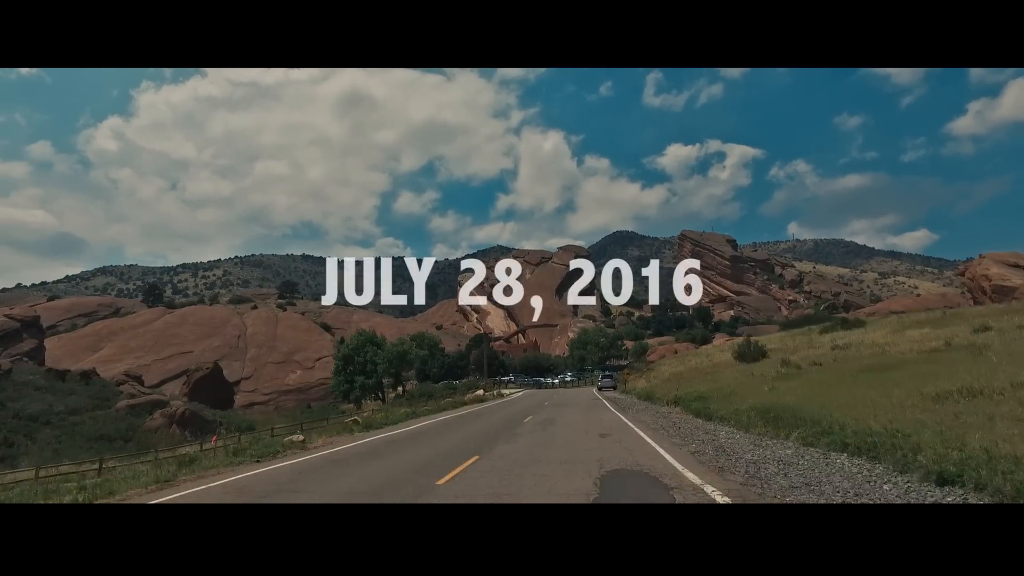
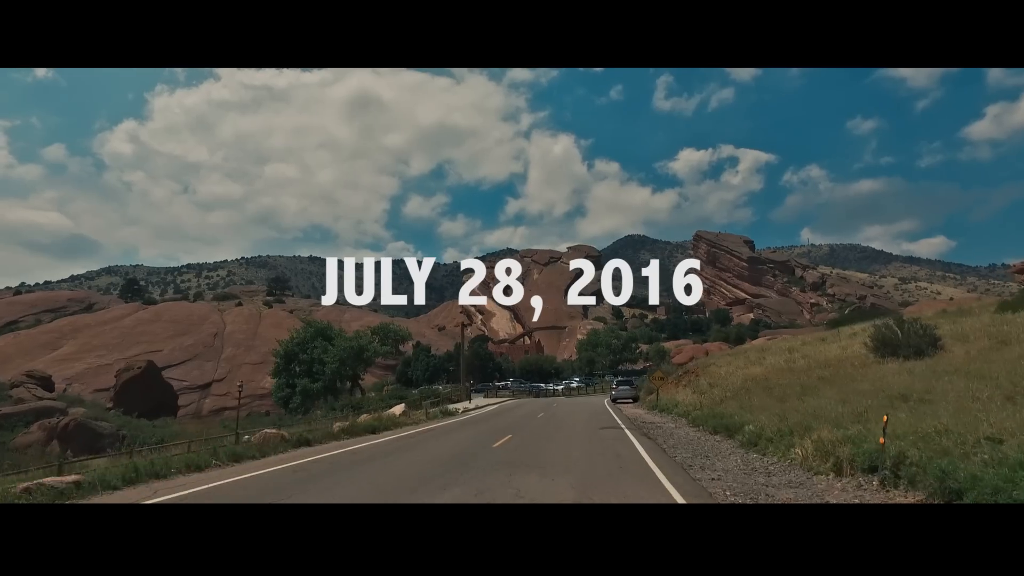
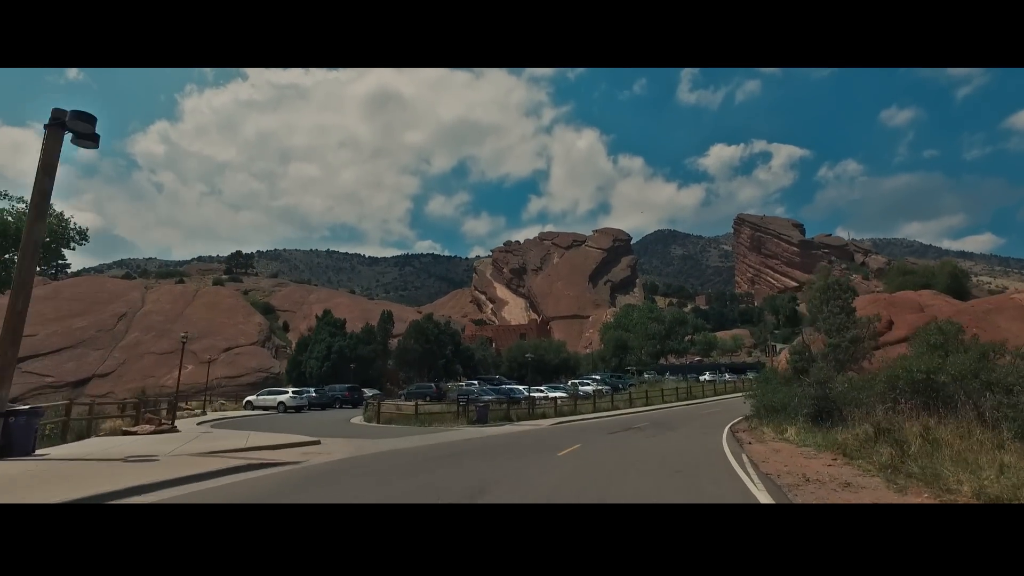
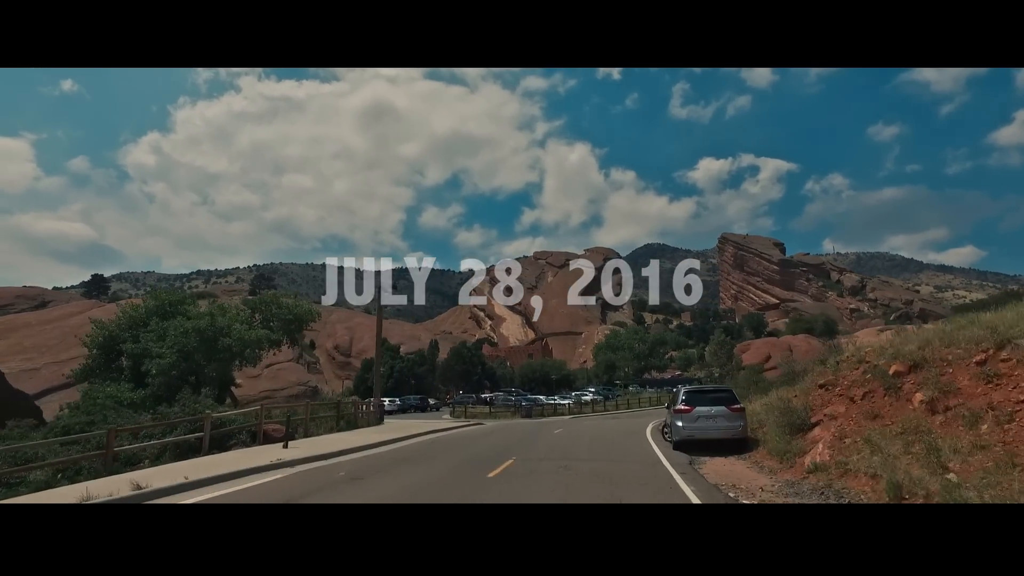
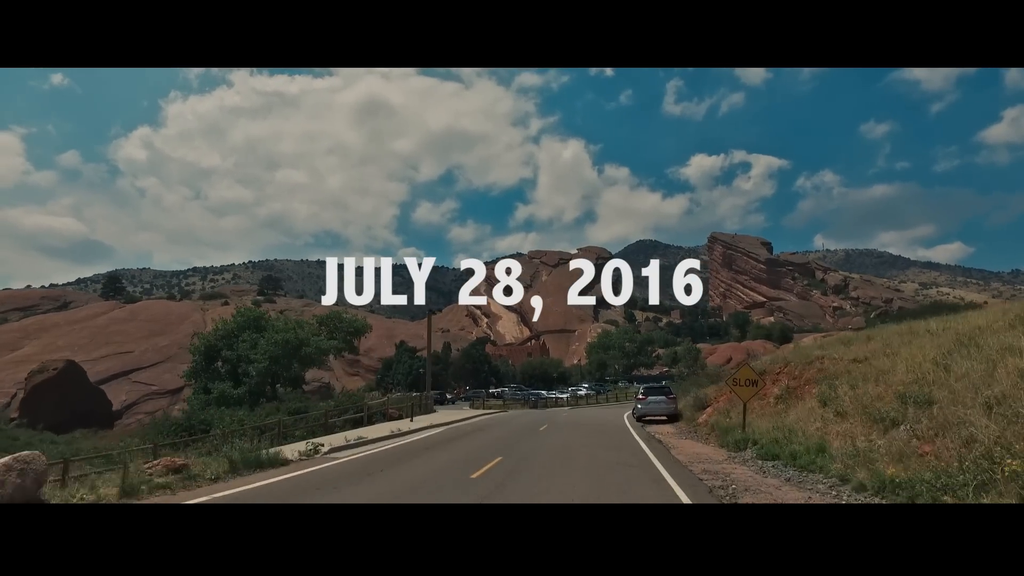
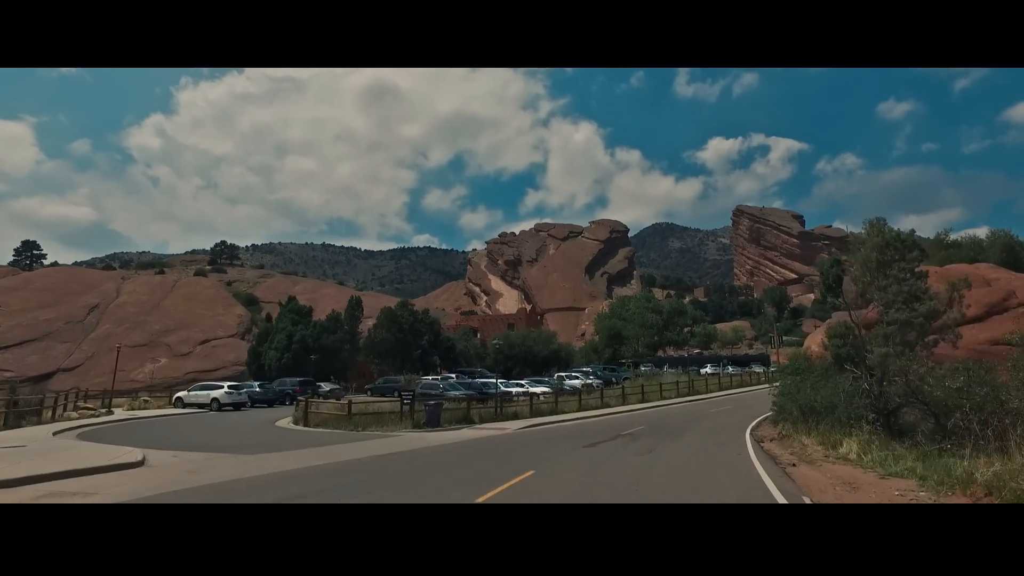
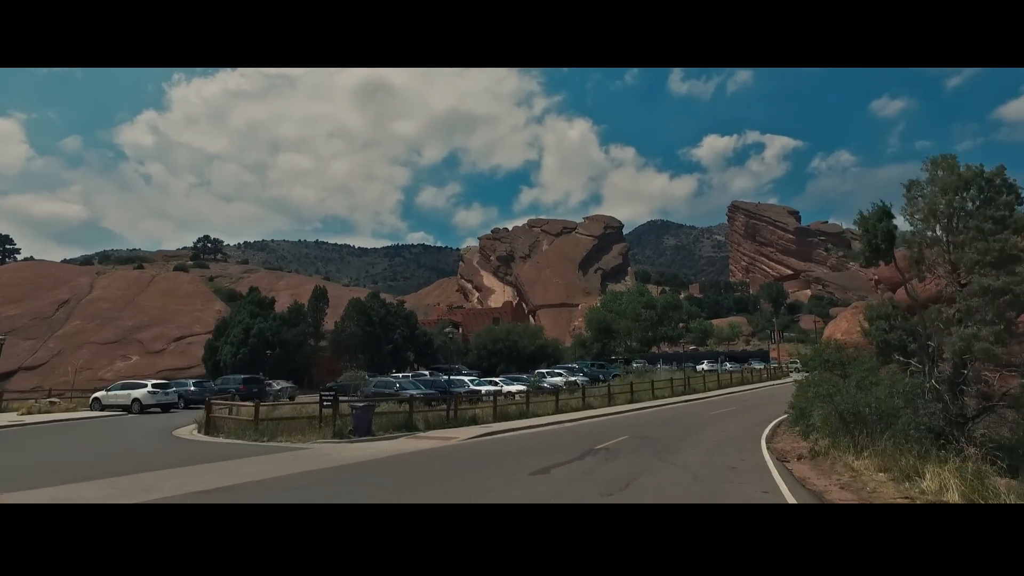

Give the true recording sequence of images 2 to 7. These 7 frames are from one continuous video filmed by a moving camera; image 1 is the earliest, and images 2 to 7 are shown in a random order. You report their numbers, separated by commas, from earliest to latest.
2, 5, 4, 3, 6, 7
